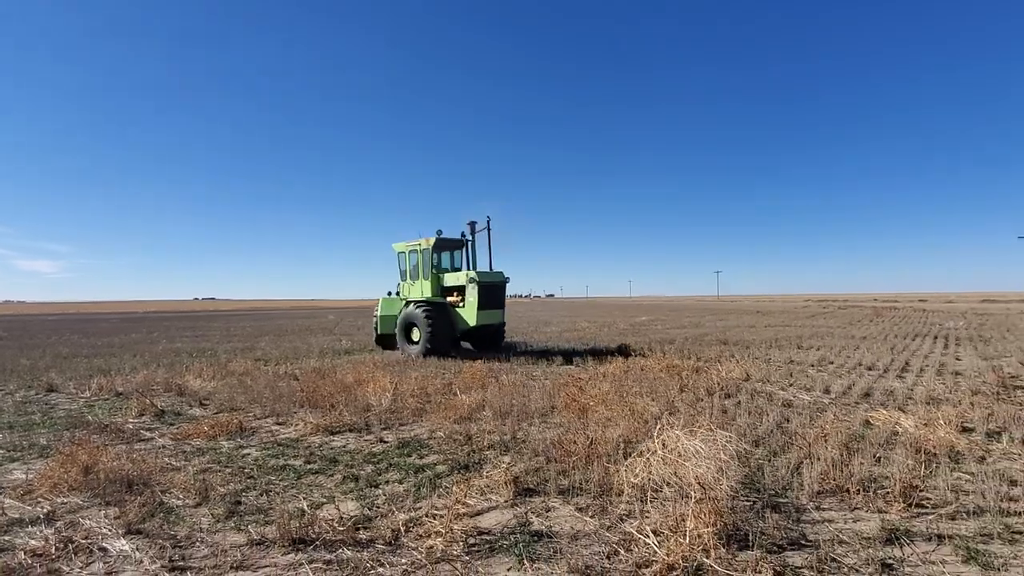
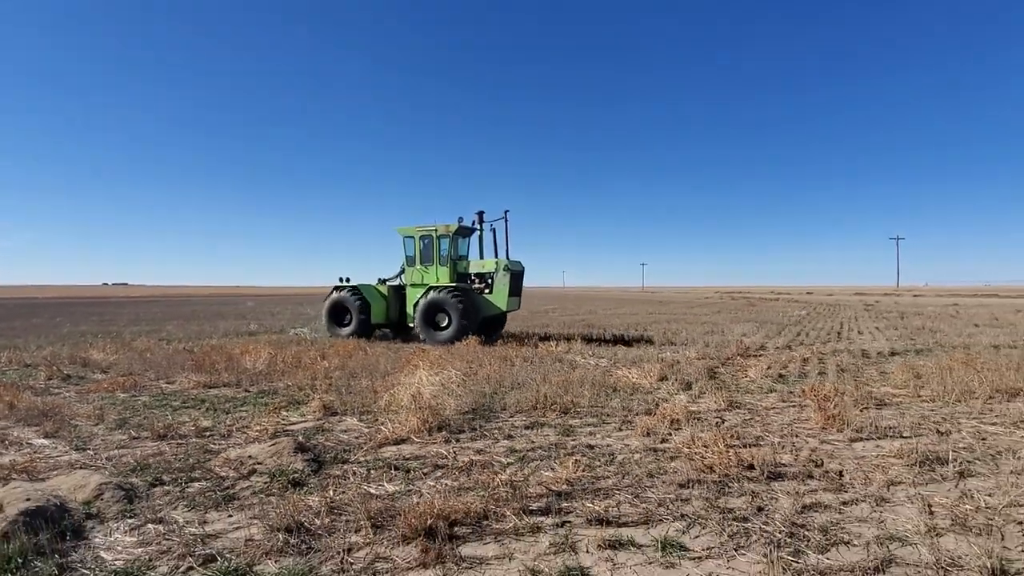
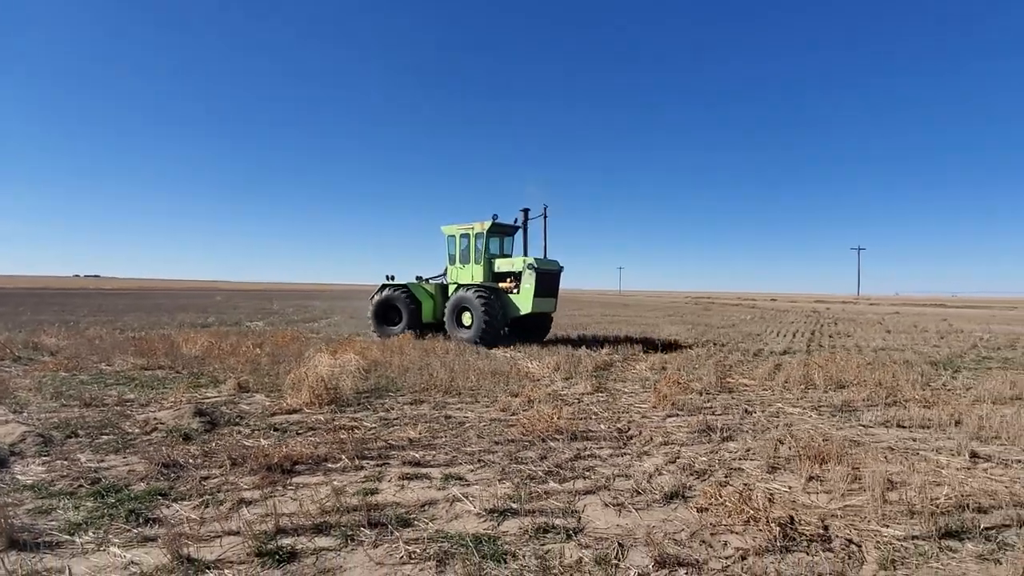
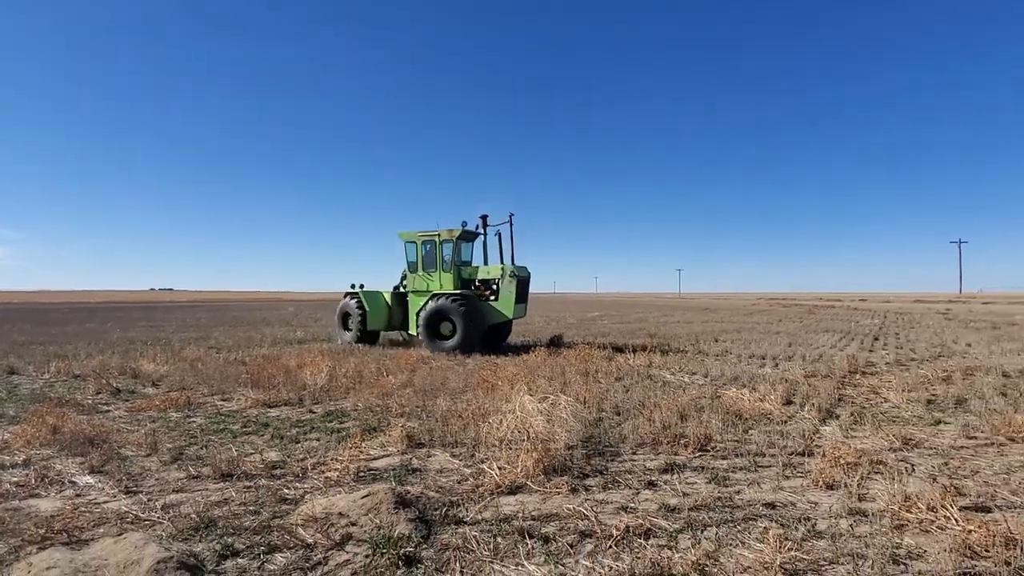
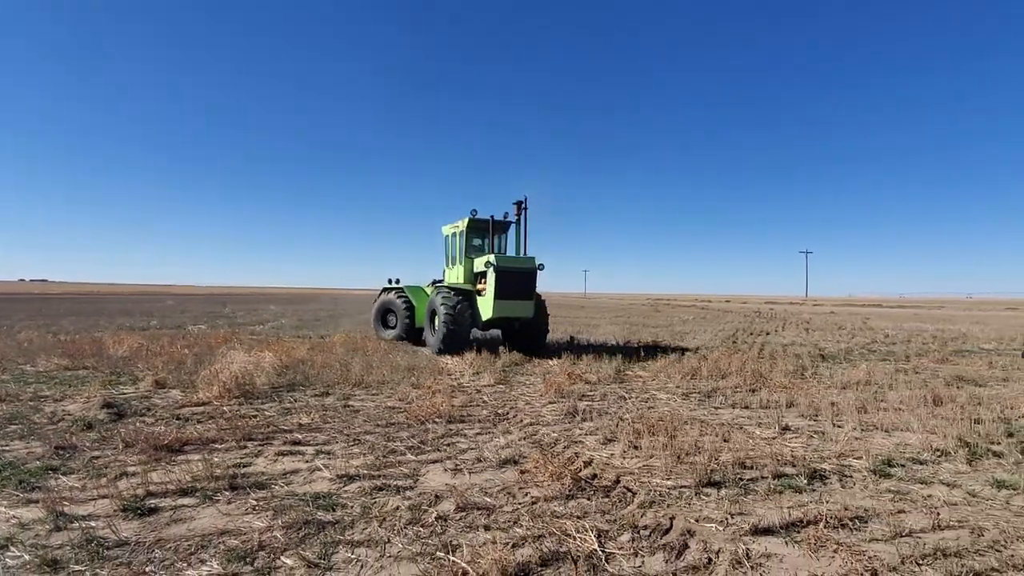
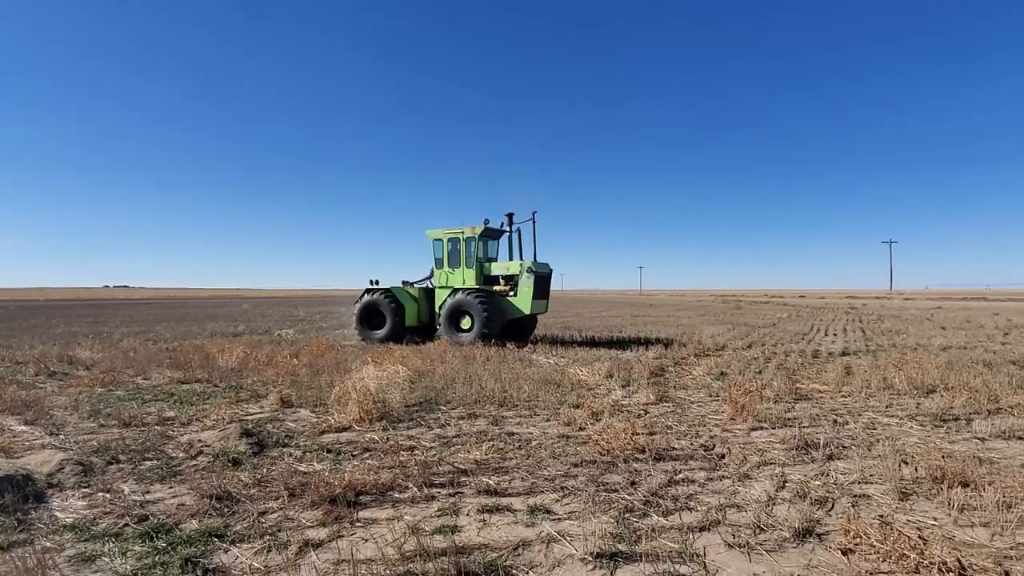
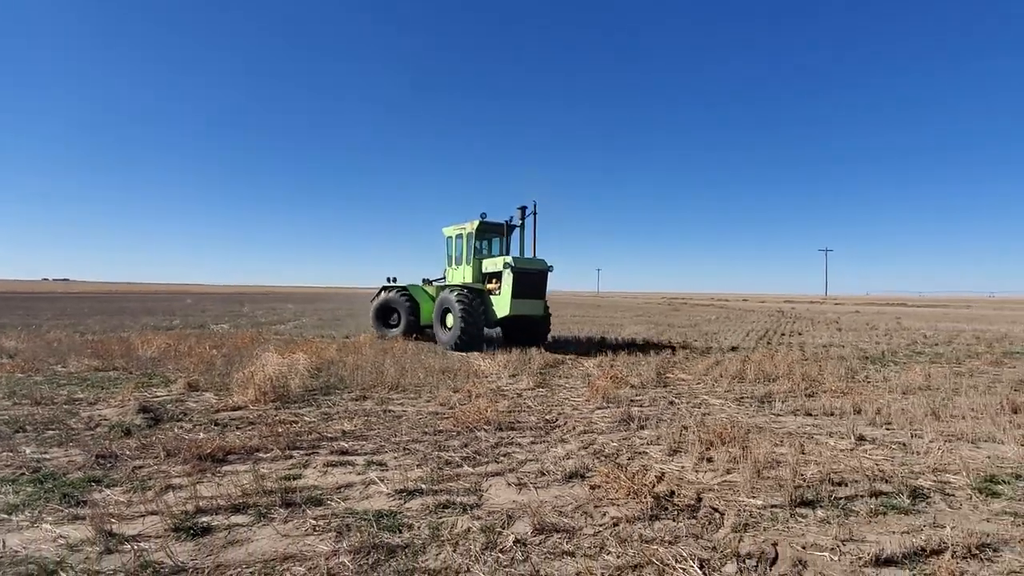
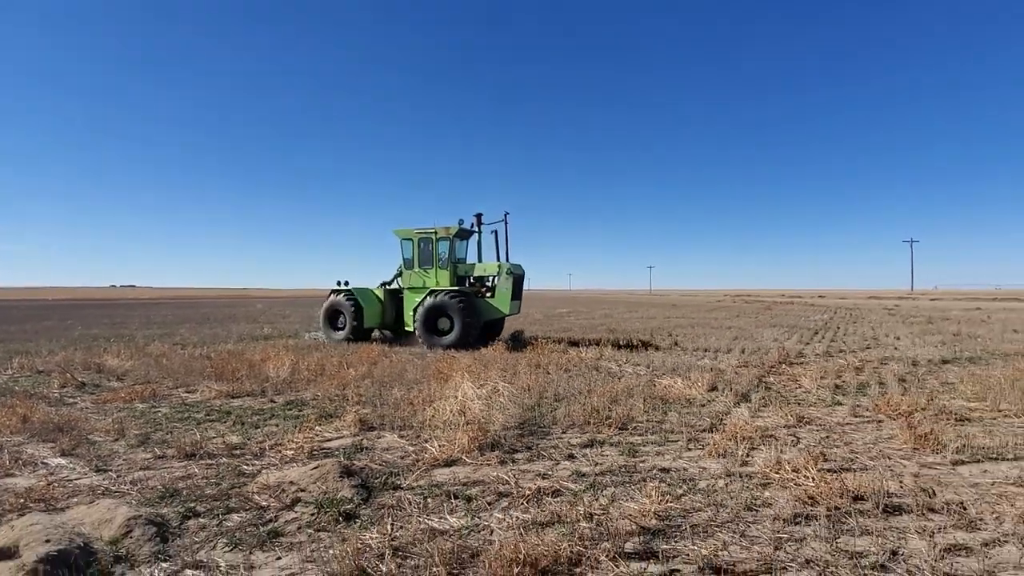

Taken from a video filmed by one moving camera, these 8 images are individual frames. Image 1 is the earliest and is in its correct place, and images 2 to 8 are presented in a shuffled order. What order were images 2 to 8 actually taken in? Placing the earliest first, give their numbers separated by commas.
4, 8, 2, 6, 3, 7, 5
